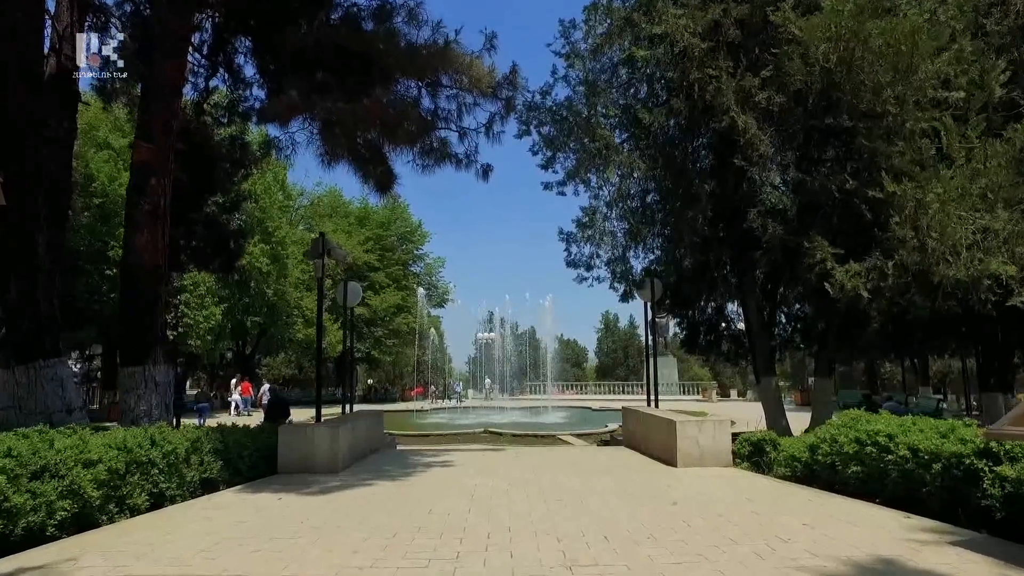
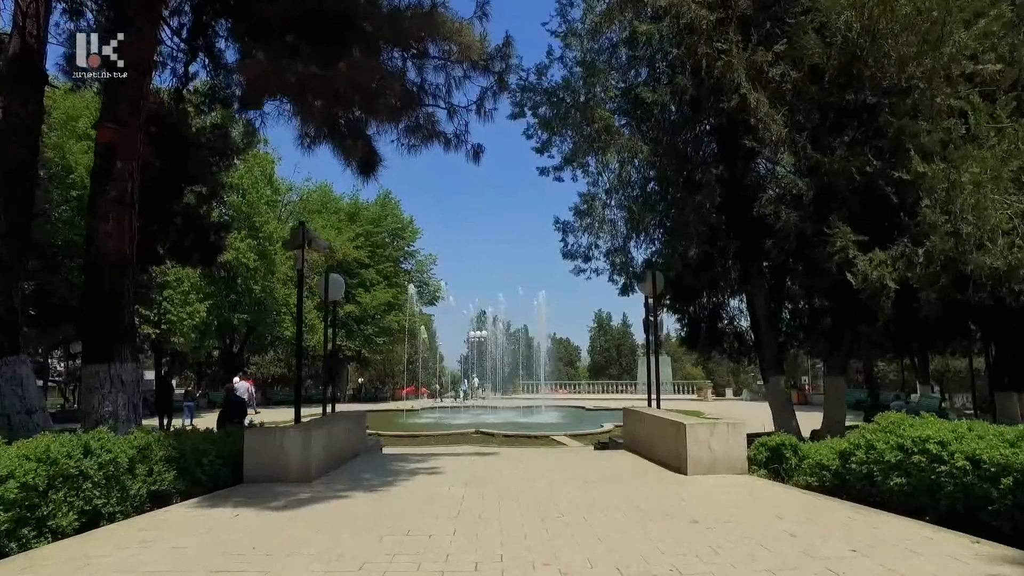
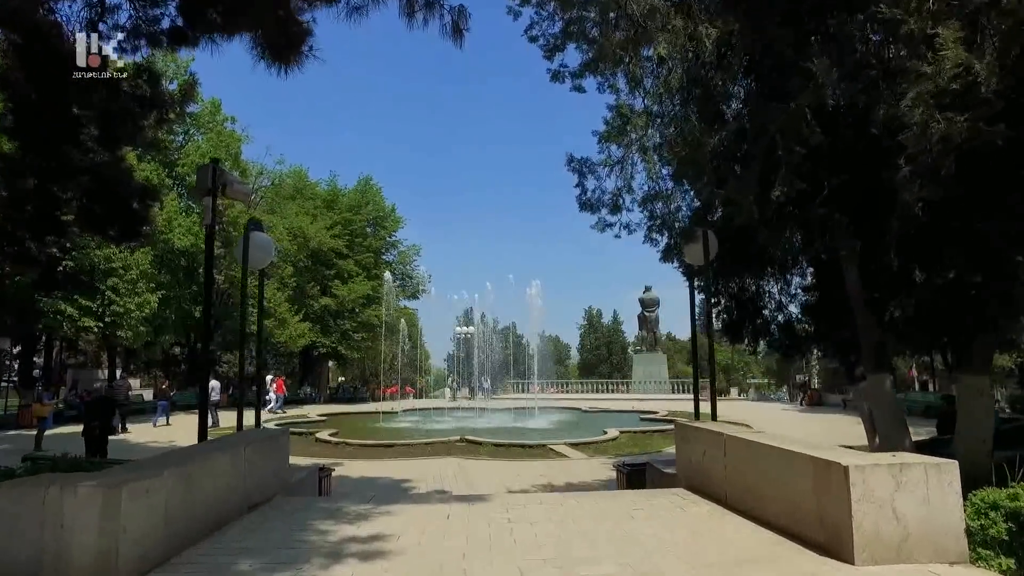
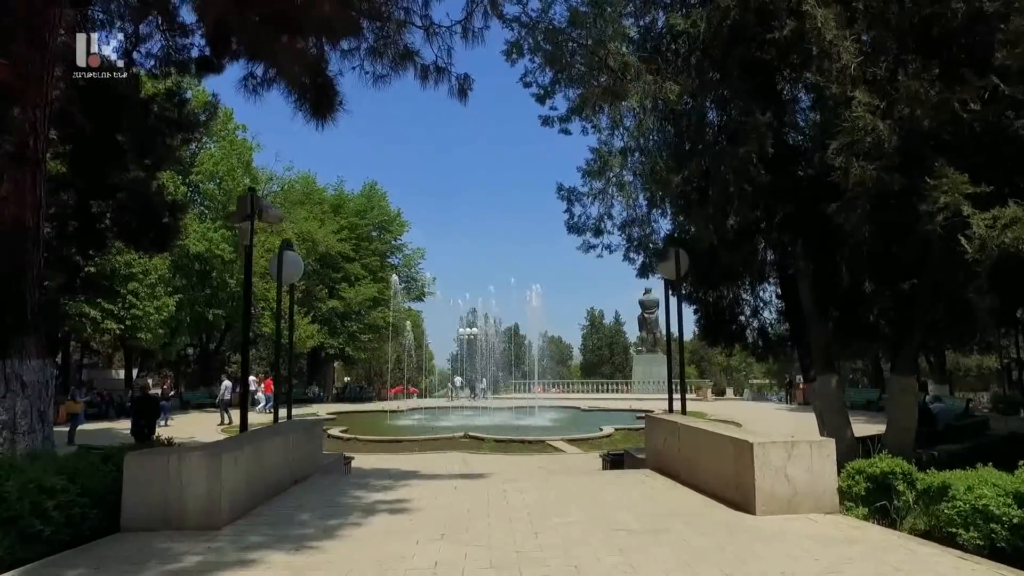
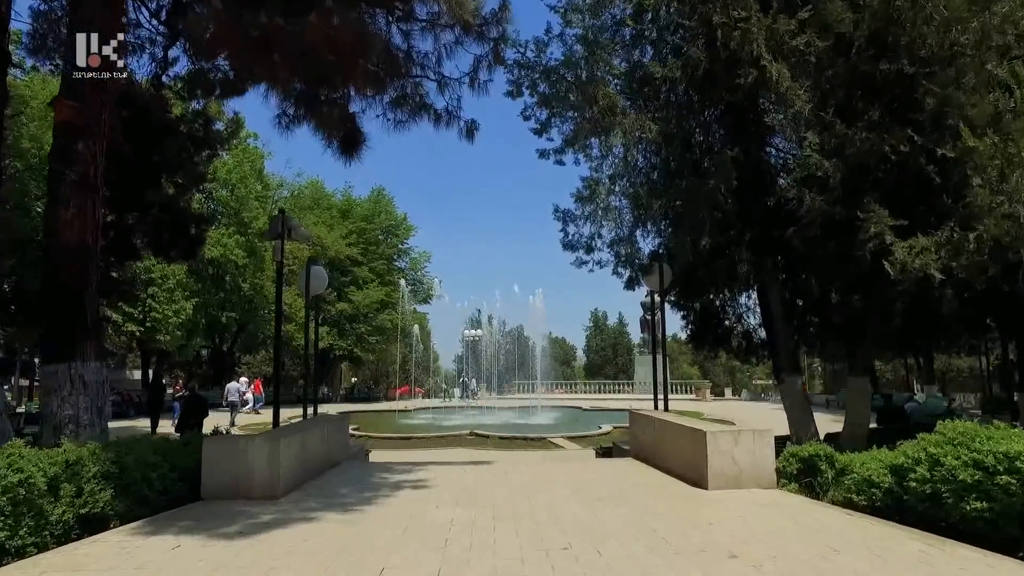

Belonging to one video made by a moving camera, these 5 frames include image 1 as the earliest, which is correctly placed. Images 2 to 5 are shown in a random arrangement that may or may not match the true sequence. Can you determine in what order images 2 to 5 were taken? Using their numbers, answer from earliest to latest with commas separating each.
2, 5, 4, 3
